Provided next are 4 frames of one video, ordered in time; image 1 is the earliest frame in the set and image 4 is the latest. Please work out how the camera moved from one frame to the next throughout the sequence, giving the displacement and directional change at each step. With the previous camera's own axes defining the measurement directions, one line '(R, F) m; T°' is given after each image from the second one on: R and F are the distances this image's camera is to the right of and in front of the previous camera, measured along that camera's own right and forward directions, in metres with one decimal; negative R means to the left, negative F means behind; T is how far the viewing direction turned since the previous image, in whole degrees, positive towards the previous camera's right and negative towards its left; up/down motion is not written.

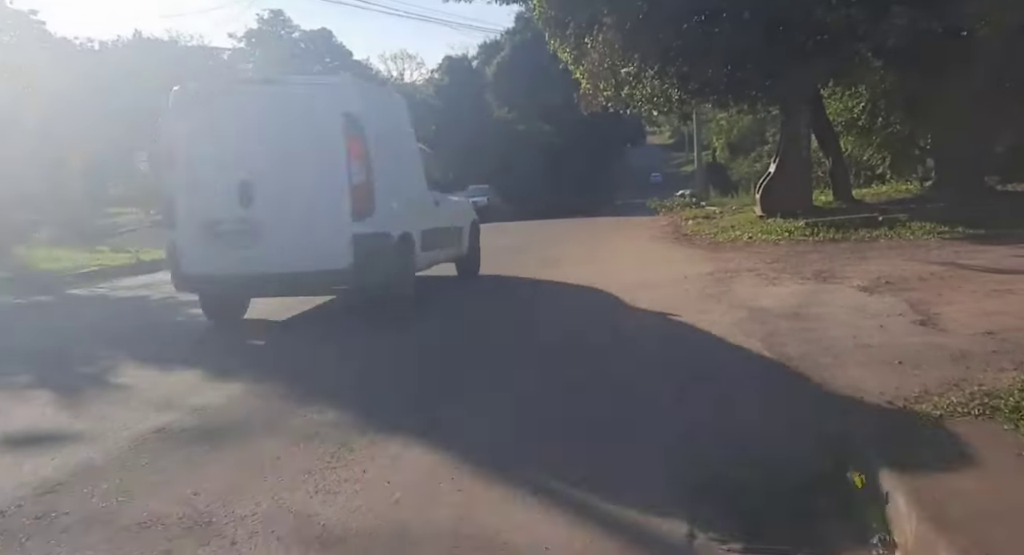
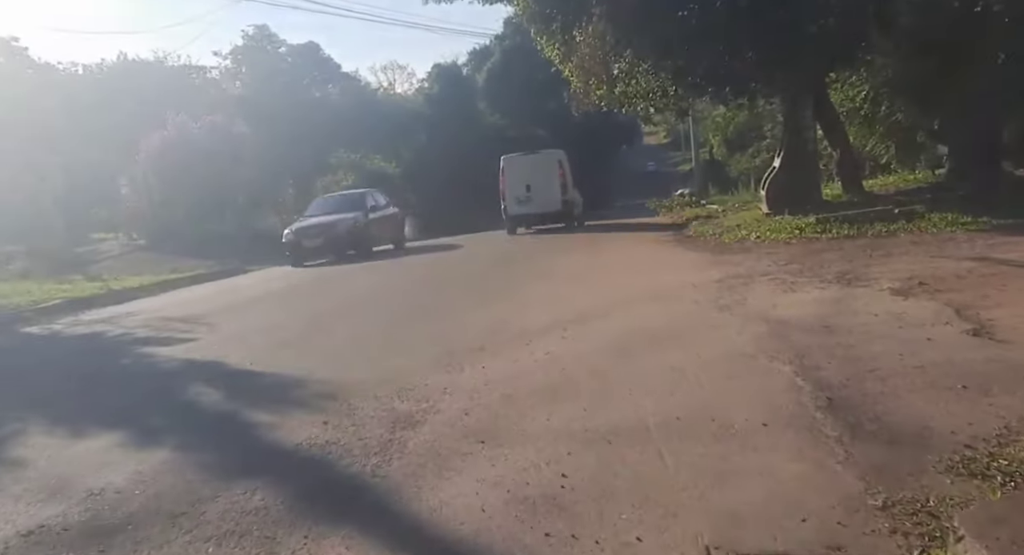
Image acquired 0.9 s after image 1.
(+0.1, +1.0) m; 0°
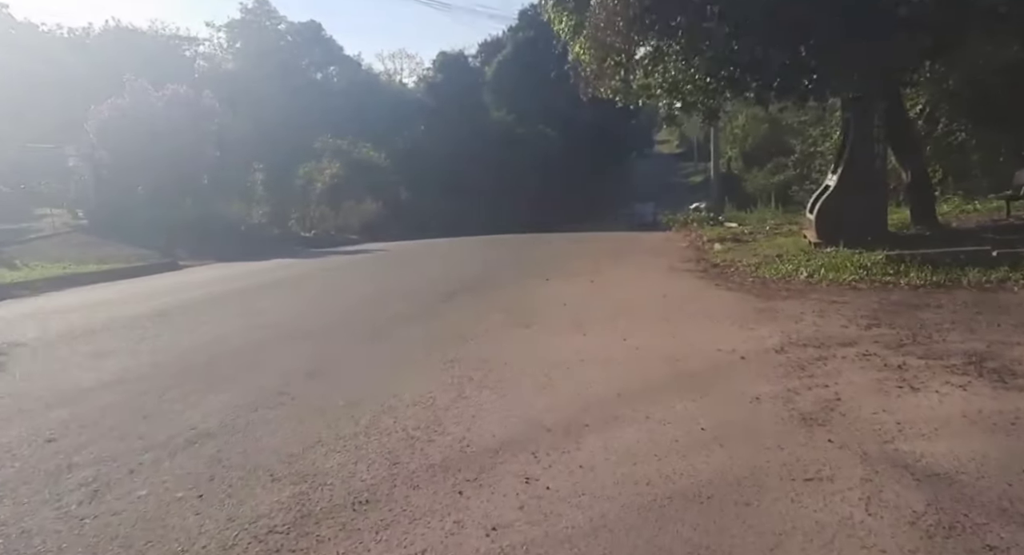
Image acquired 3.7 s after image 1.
(+0.3, +3.5) m; 0°
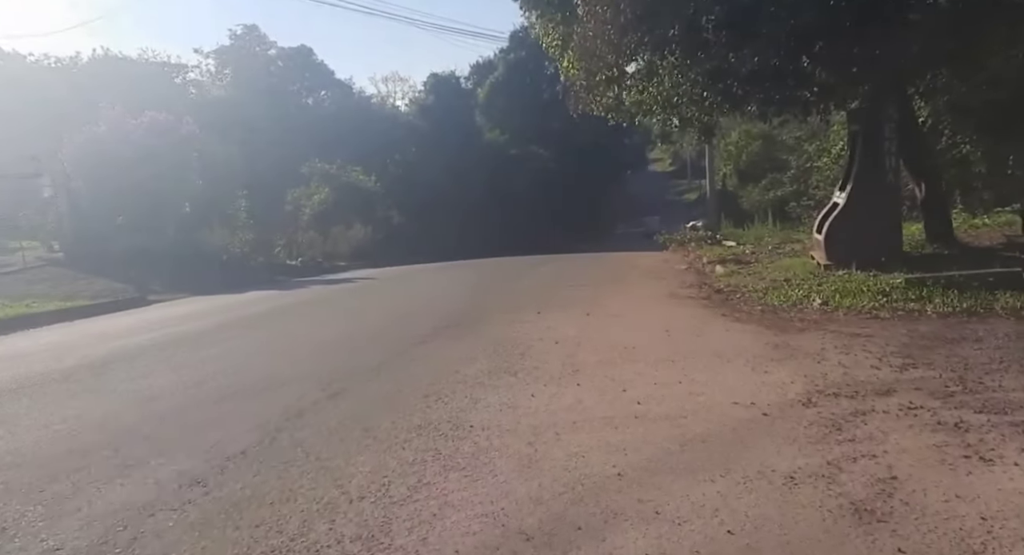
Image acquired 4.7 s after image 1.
(+0.2, +1.1) m; 0°
